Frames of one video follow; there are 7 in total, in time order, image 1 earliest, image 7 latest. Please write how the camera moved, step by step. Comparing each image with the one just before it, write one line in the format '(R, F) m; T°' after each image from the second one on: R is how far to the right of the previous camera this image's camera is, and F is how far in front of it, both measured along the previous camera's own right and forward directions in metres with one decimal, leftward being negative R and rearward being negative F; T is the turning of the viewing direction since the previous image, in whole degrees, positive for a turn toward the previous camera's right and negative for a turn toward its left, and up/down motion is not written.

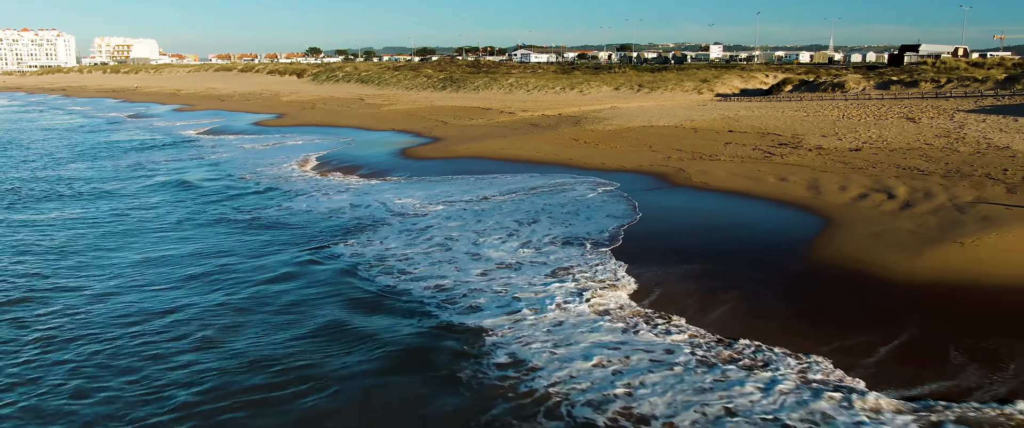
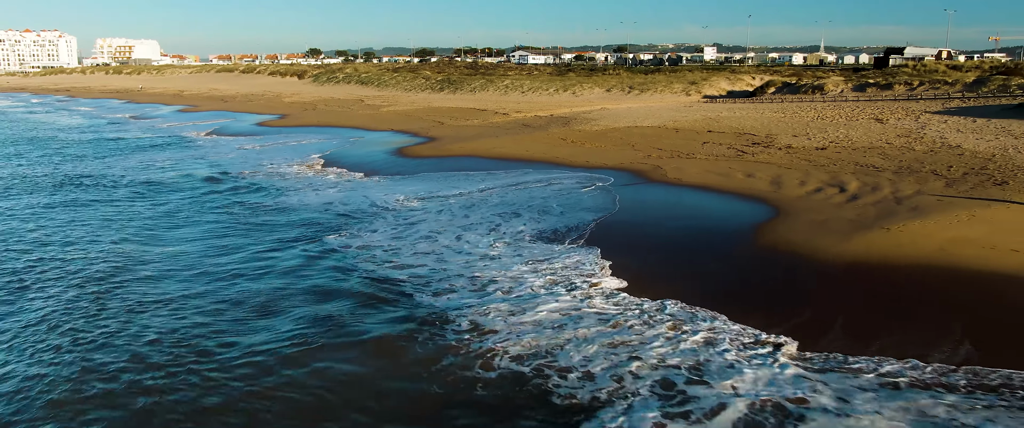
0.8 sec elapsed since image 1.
(+0.2, -1.1) m; 0°
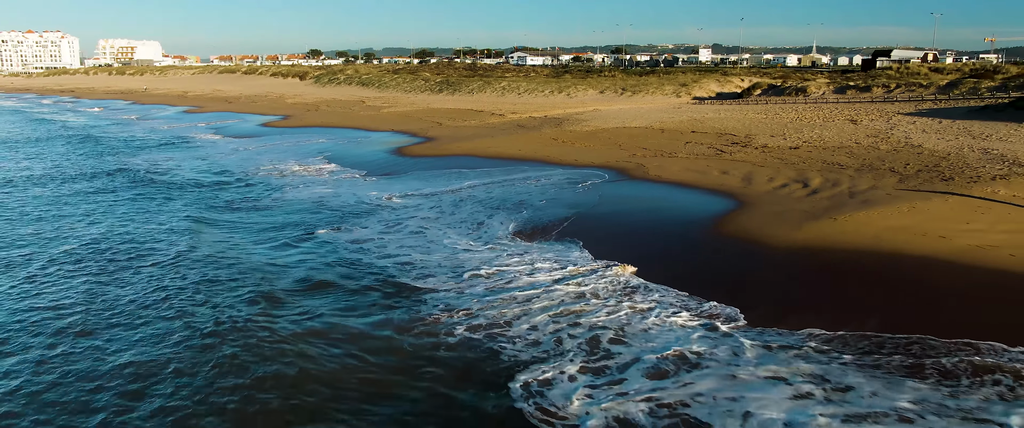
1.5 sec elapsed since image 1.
(+0.2, -1.1) m; 0°
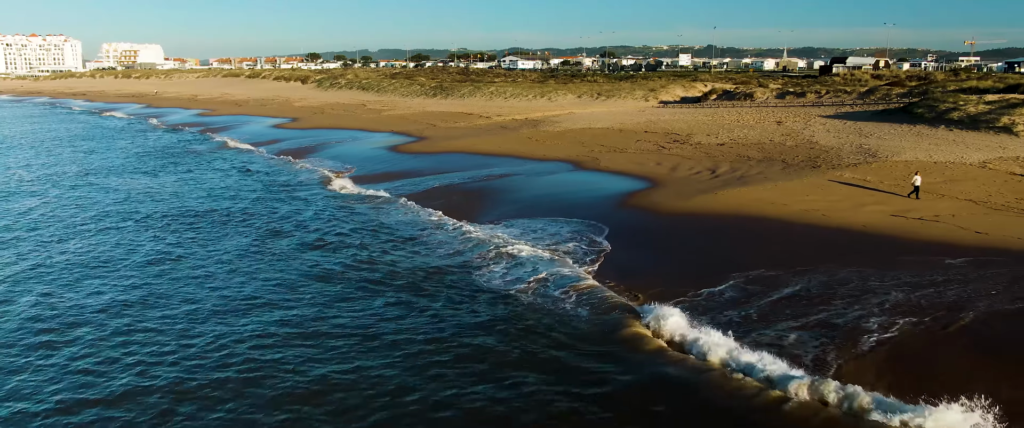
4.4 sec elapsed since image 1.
(+0.5, -3.8) m; 0°
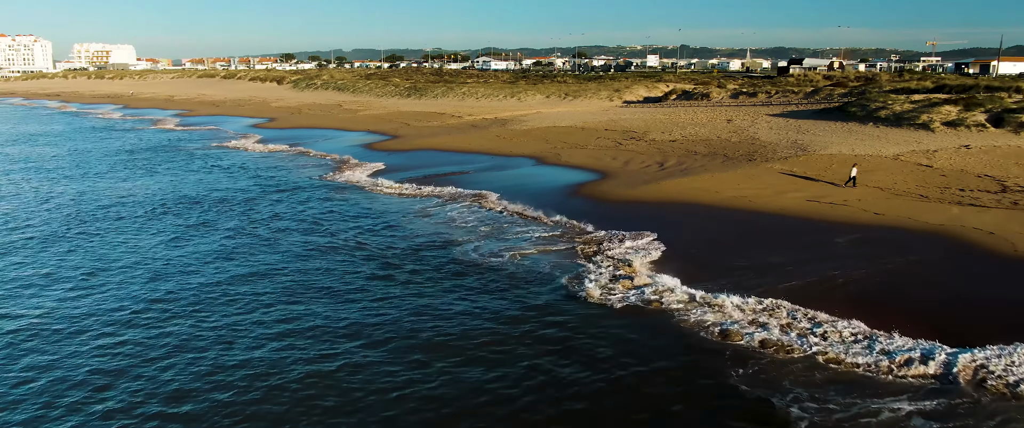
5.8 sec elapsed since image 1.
(+0.3, -1.5) m; +2°
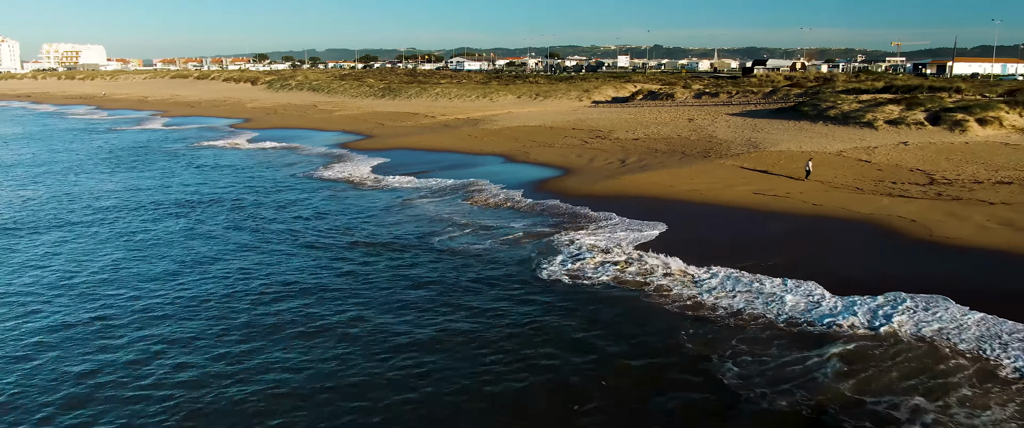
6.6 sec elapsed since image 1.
(+0.2, -0.9) m; +2°
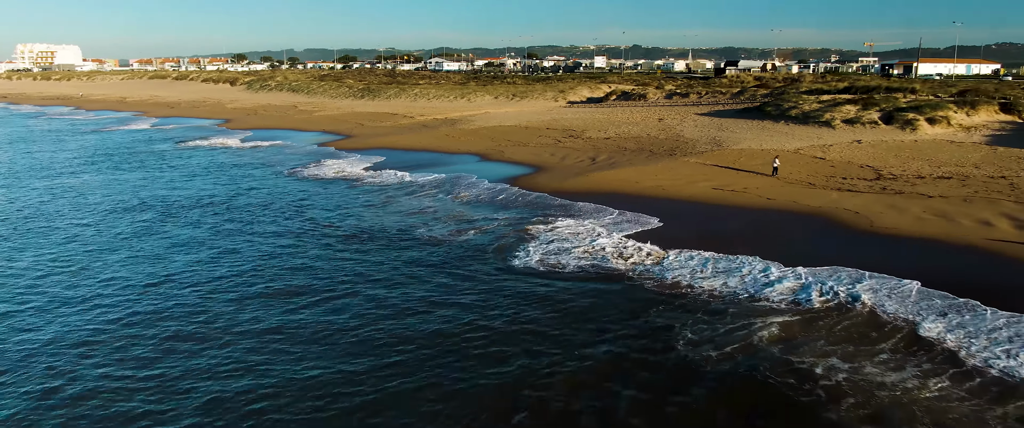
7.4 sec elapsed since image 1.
(+0.2, -0.8) m; +2°
